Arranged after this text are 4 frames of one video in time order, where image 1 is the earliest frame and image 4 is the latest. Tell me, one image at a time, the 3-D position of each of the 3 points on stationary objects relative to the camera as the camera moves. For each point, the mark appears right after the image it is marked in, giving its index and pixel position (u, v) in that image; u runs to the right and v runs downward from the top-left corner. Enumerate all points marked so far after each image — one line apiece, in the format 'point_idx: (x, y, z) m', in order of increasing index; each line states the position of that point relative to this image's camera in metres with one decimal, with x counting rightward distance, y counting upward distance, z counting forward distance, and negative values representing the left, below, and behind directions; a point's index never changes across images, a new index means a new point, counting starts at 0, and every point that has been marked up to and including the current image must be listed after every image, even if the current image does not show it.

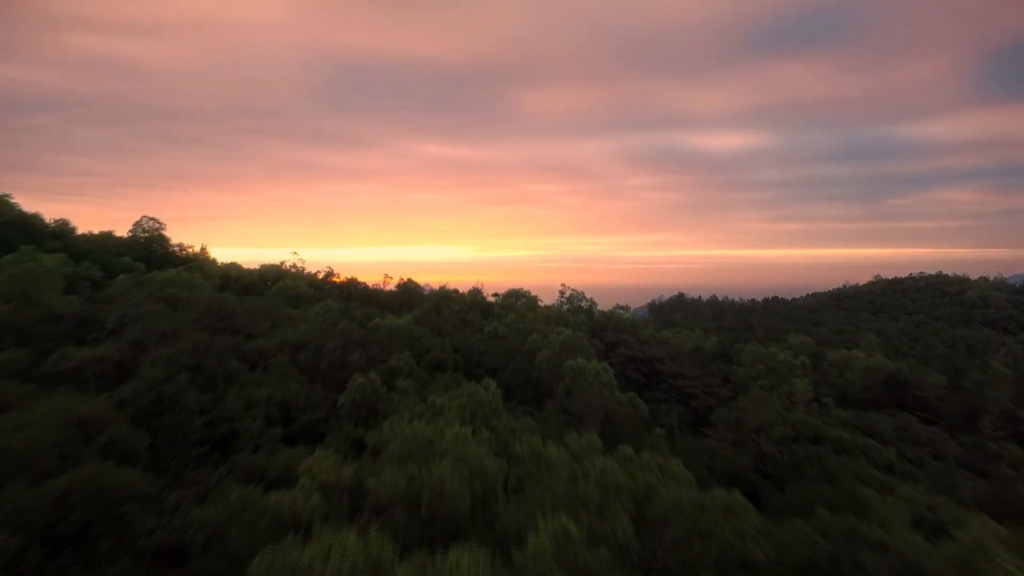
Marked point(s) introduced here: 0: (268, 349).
0: (-3.7, -1.0, +8.2) m
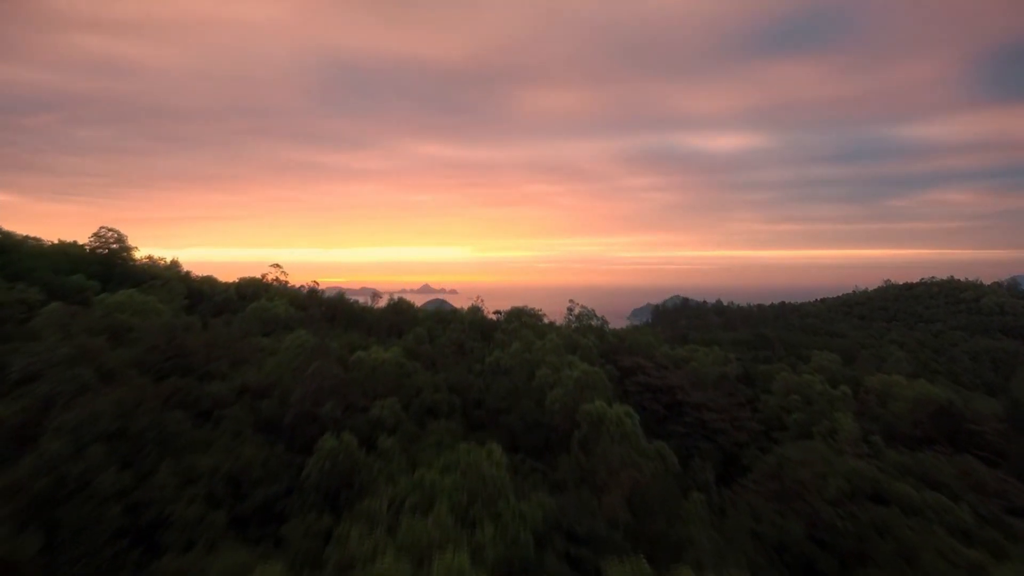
0: (-3.7, -1.4, +6.7) m
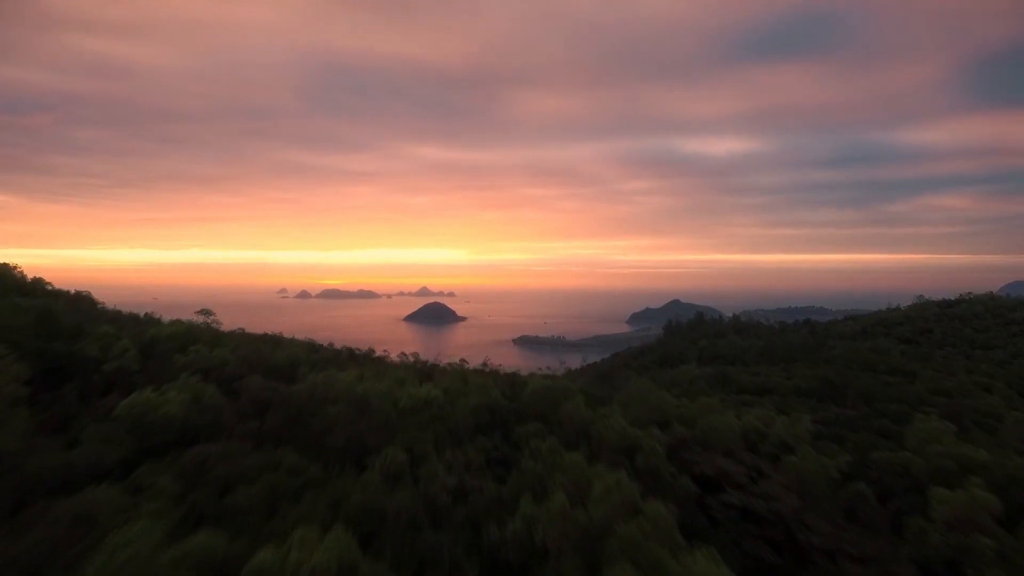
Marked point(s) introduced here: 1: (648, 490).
0: (-3.2, -2.5, +2.6) m
1: (+1.8, -2.5, +7.1) m
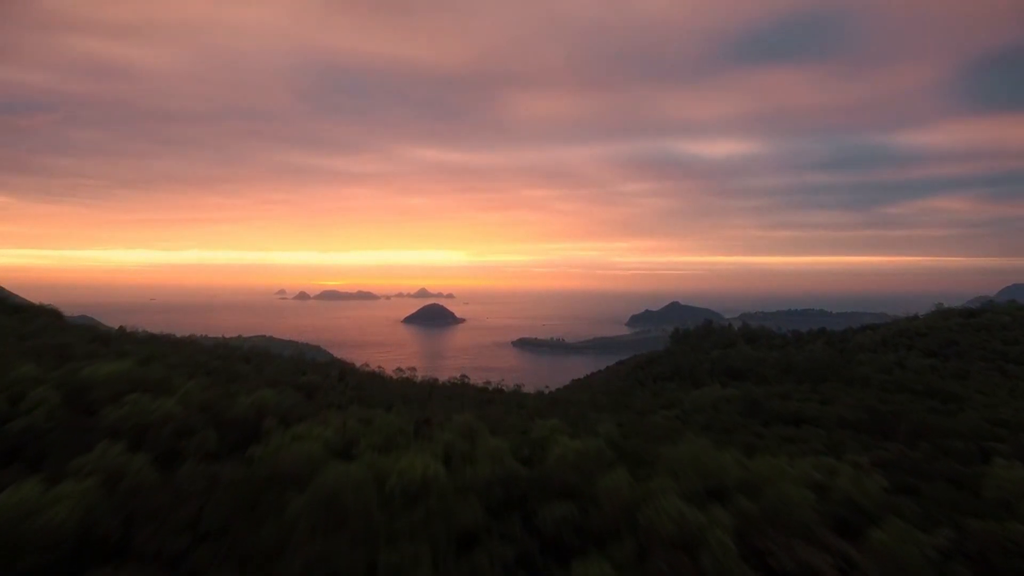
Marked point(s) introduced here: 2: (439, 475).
0: (-2.9, -2.9, +0.7) m
1: (+2.1, -3.0, +5.2) m
2: (-0.9, -2.2, +6.4) m
